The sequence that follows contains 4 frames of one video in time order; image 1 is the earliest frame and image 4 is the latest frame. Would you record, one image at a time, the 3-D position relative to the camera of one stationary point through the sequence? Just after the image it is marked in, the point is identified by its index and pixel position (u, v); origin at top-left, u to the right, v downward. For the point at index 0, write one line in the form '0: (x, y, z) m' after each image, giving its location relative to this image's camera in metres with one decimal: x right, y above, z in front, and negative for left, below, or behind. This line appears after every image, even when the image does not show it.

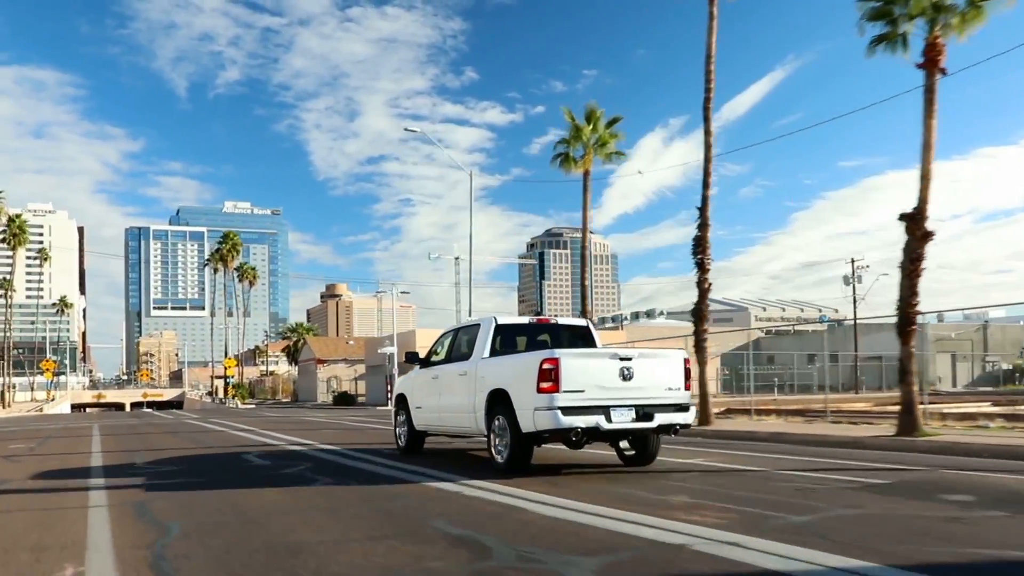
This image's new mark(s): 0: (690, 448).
0: (+3.4, -3.1, +17.2) m
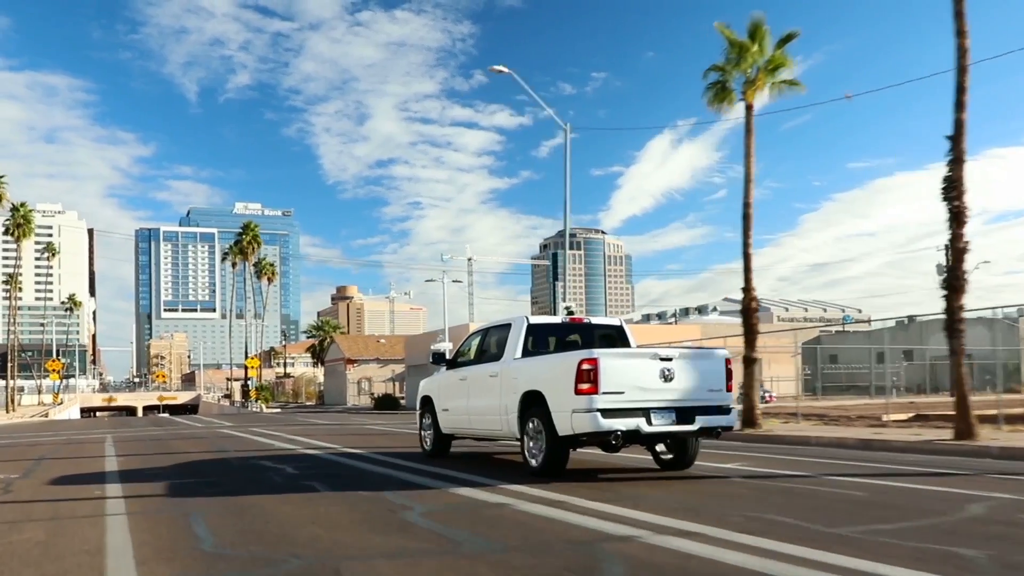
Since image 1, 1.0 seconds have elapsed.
0: (+4.0, -3.0, +16.3) m
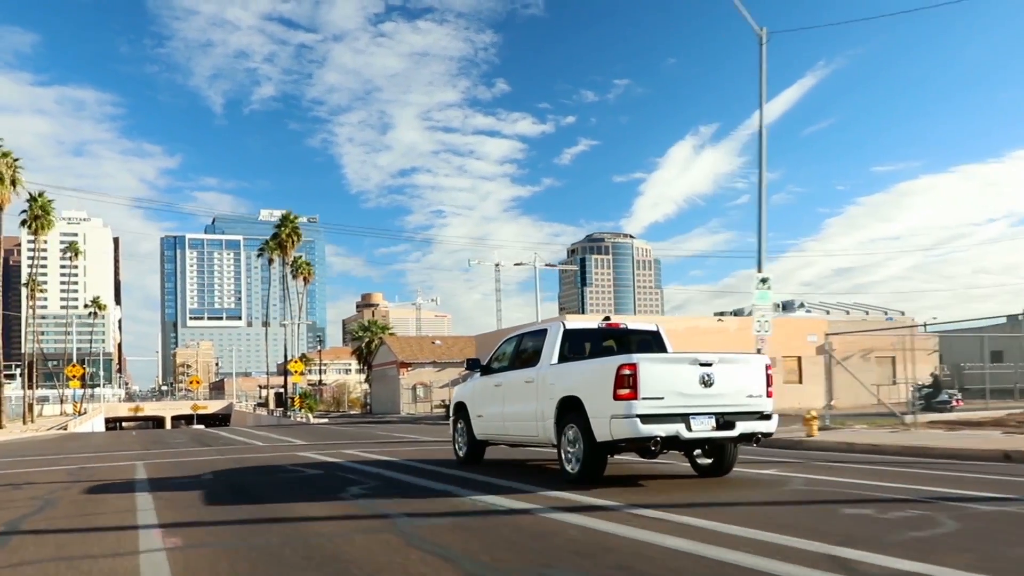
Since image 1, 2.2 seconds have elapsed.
0: (+4.6, -3.1, +16.0) m
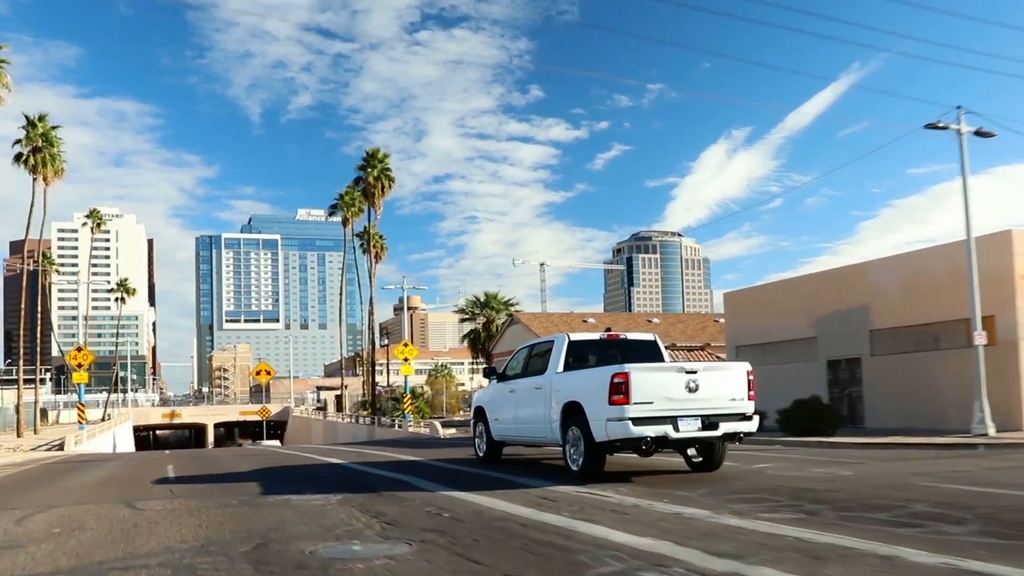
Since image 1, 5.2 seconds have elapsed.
0: (+4.7, -3.2, +16.7) m
